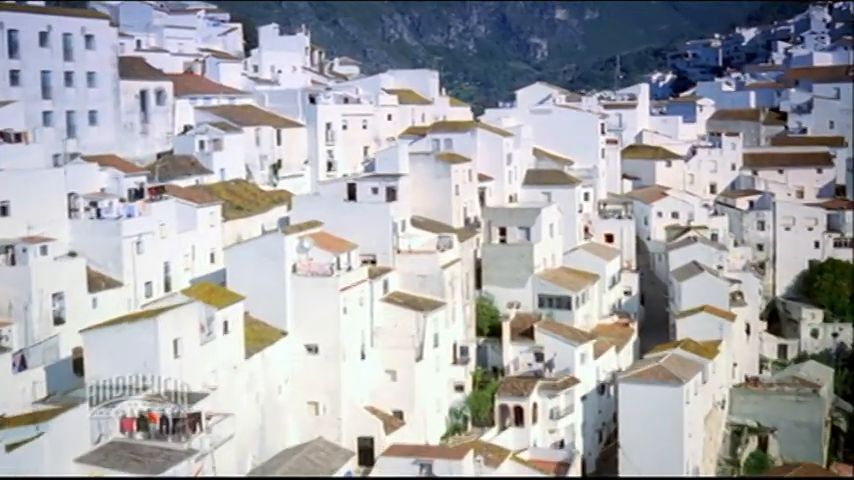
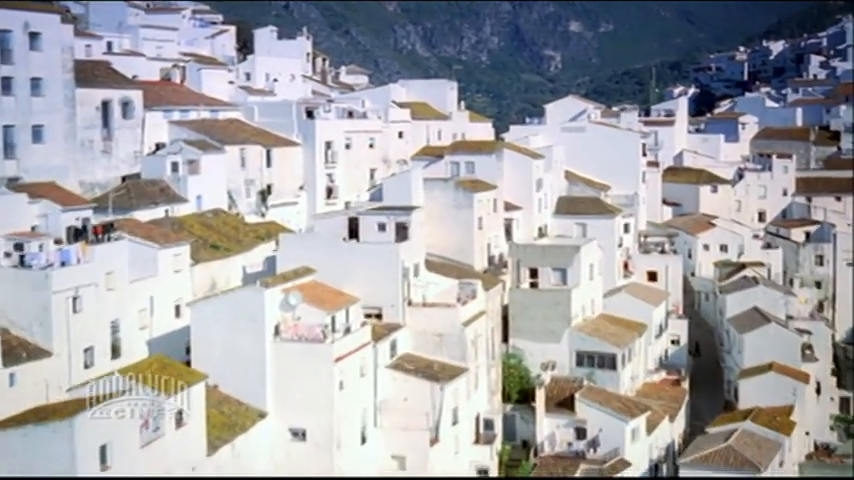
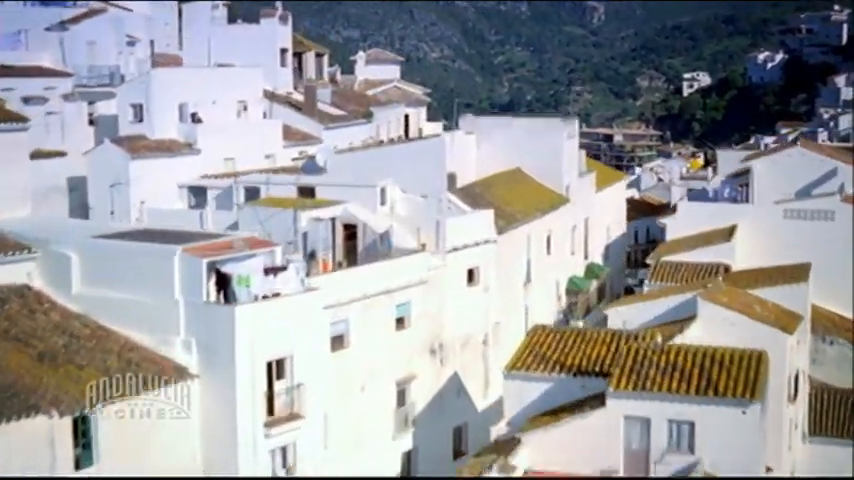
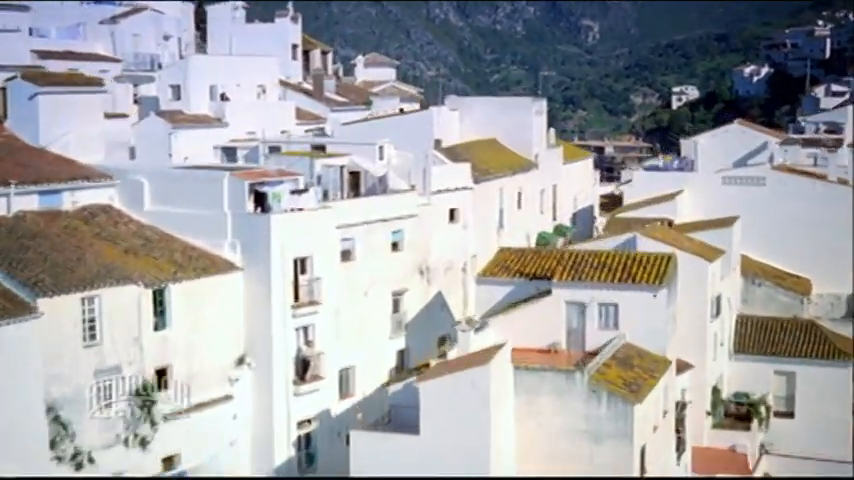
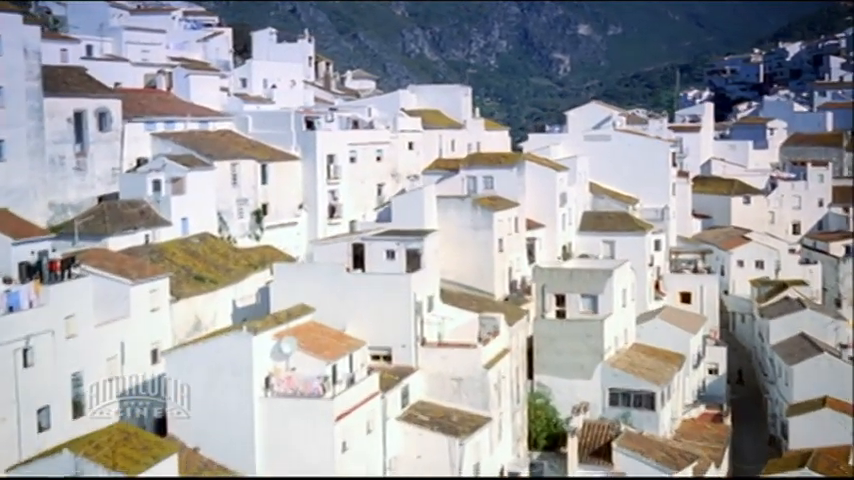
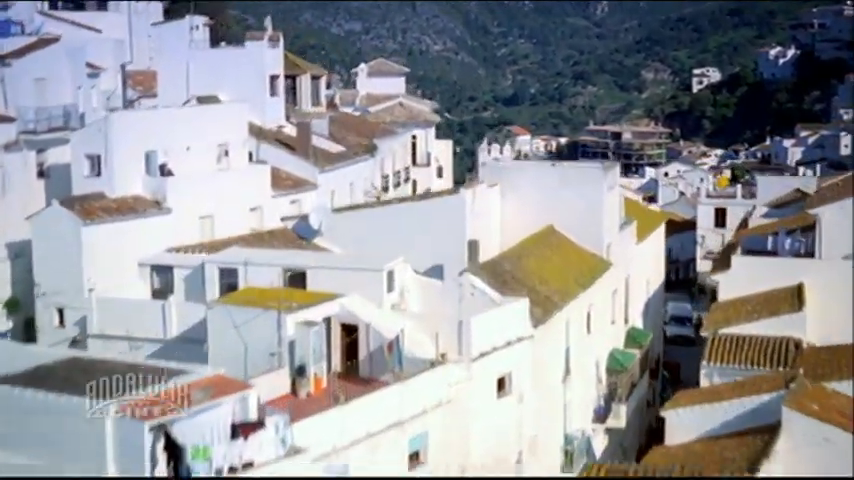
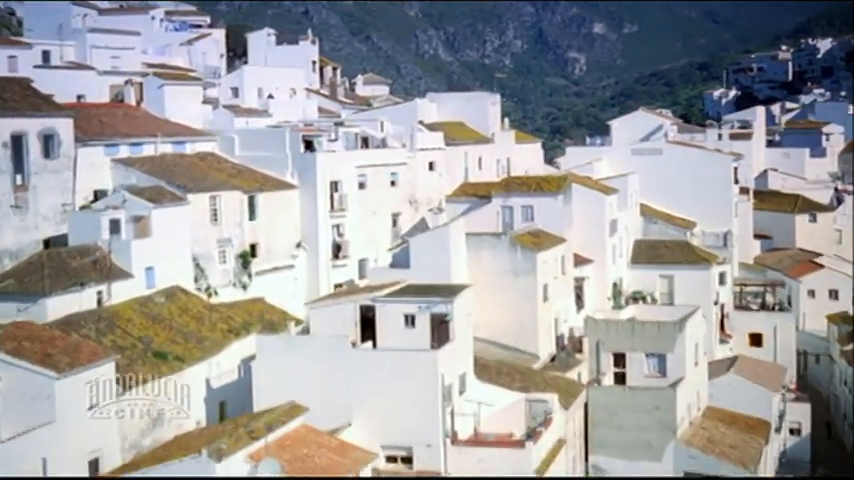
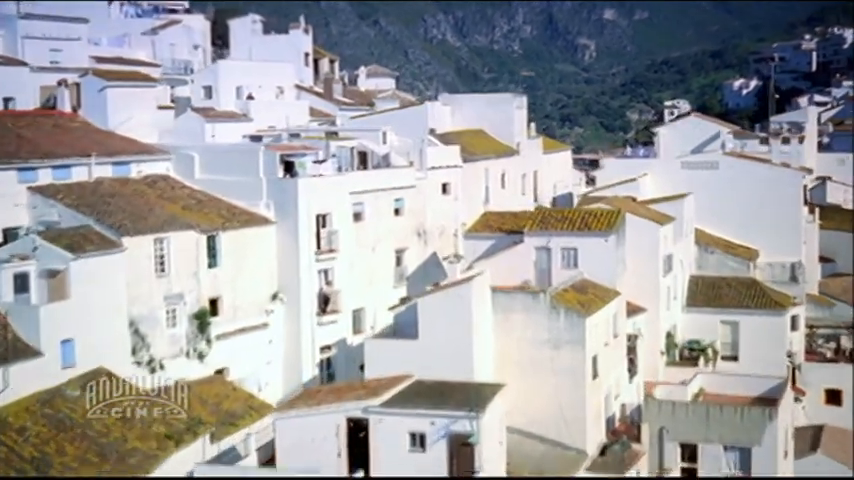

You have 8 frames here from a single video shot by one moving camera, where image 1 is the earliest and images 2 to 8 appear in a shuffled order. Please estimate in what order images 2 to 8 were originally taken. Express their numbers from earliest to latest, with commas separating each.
2, 5, 7, 8, 4, 3, 6
